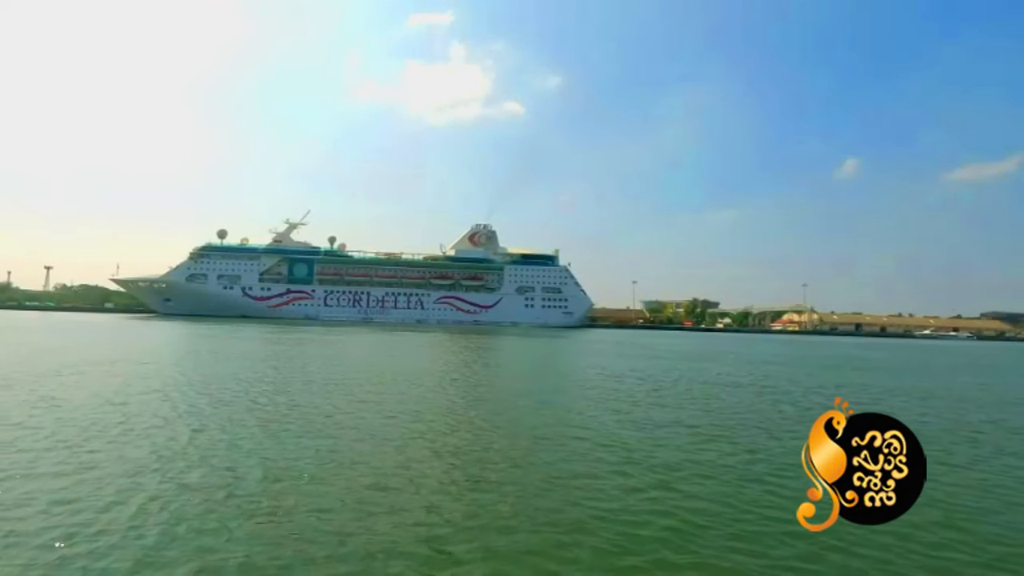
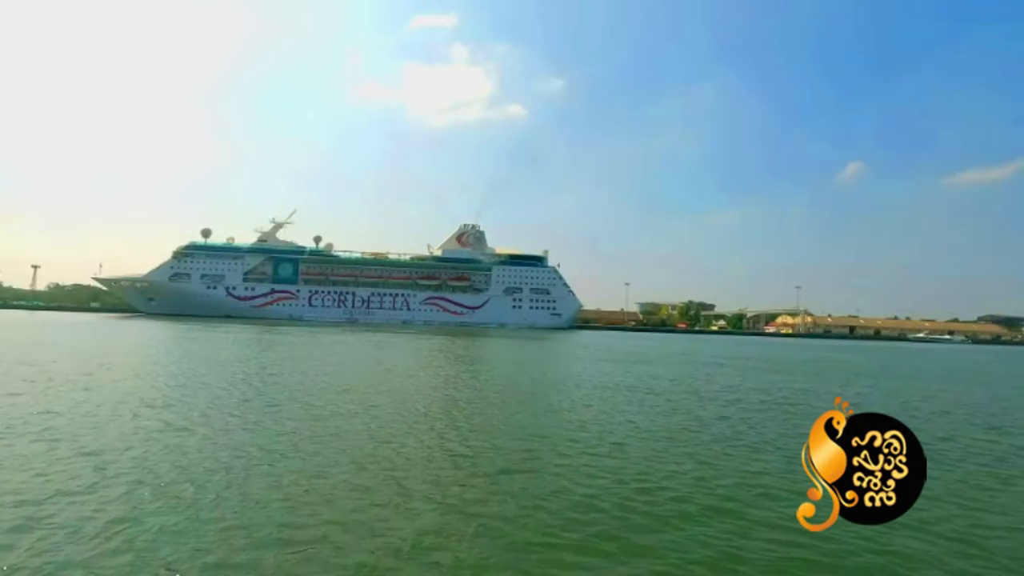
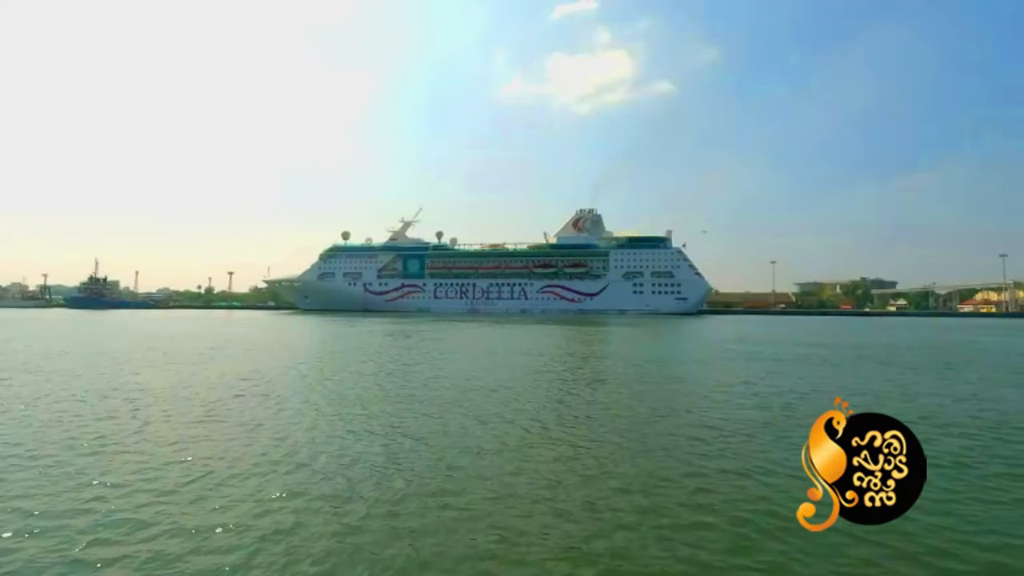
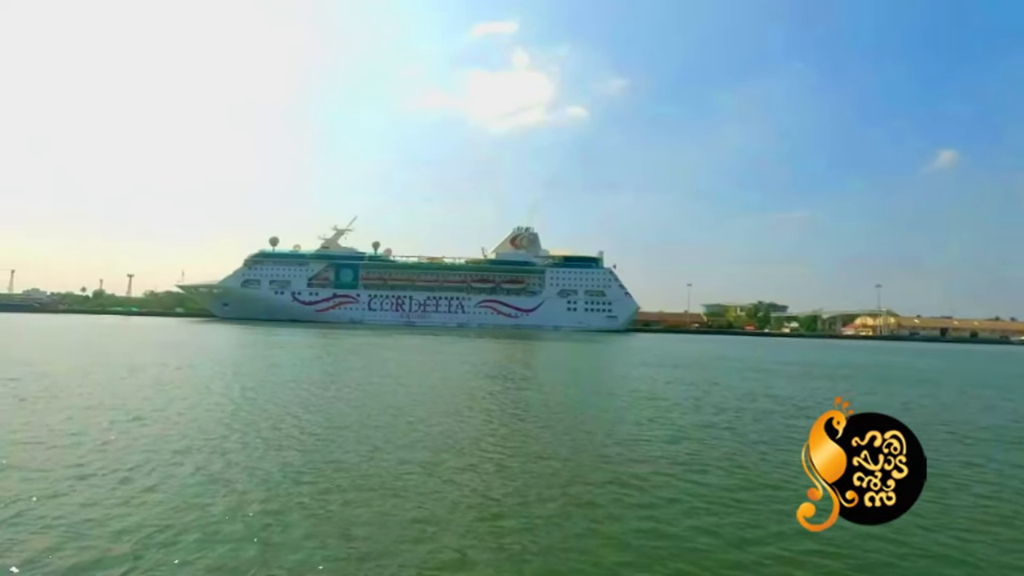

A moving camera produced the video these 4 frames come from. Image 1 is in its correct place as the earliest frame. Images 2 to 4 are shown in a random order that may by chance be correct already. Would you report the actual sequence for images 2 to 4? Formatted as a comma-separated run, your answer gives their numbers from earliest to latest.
2, 4, 3
